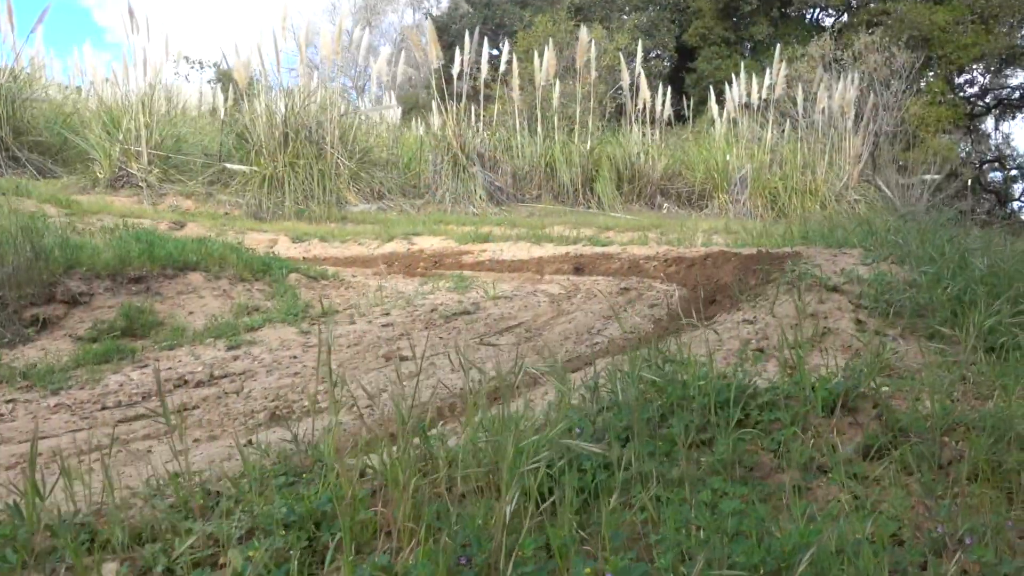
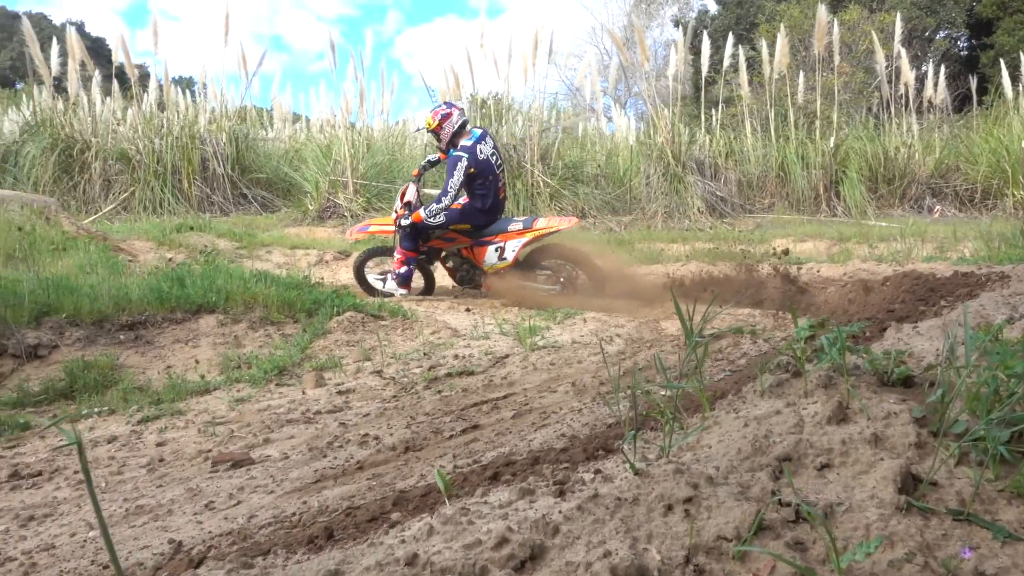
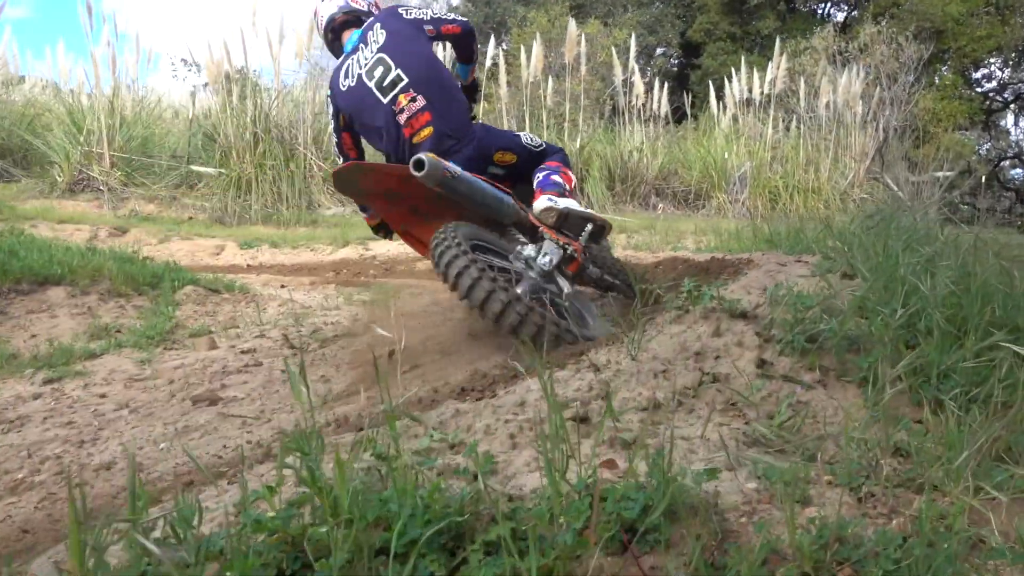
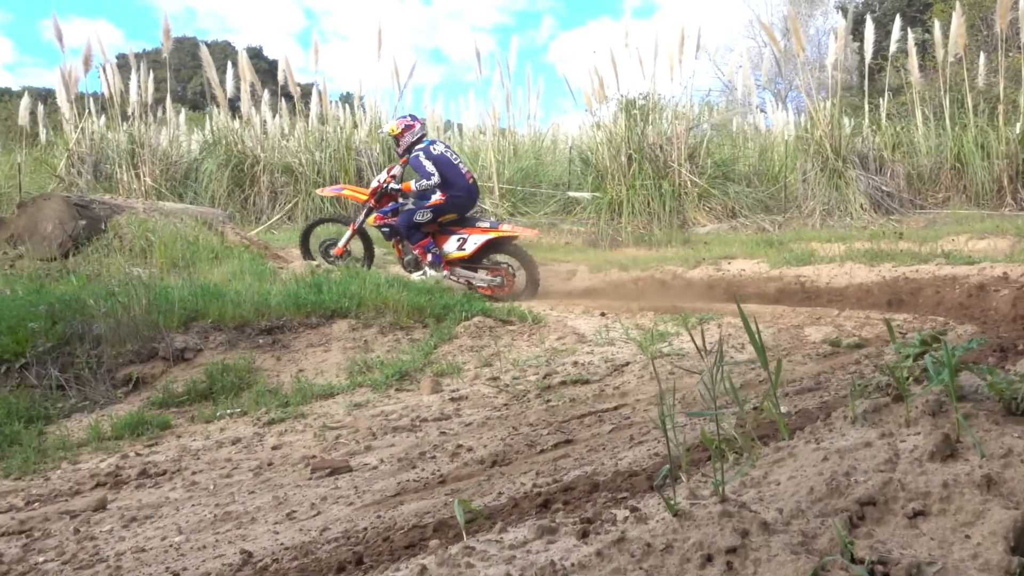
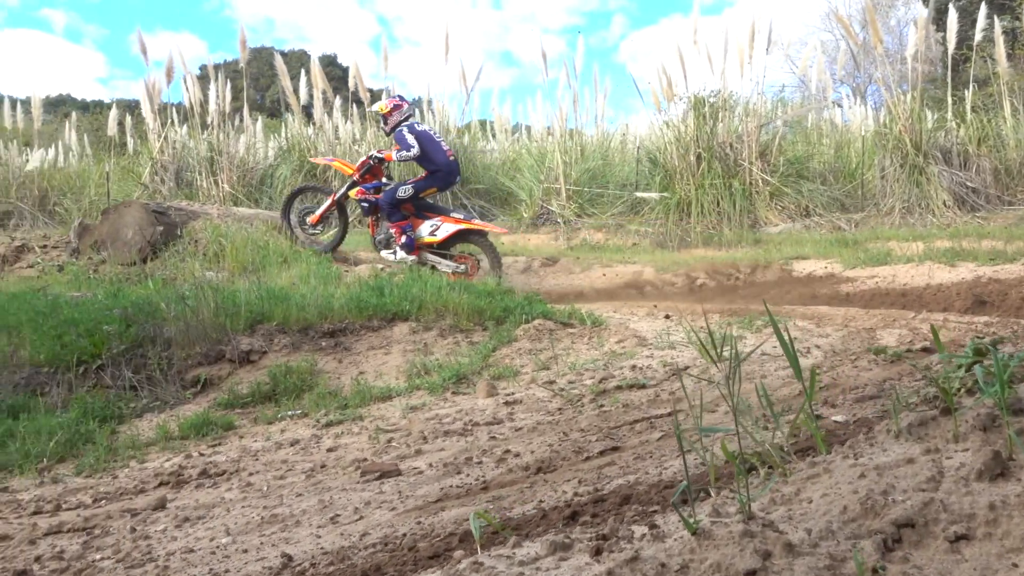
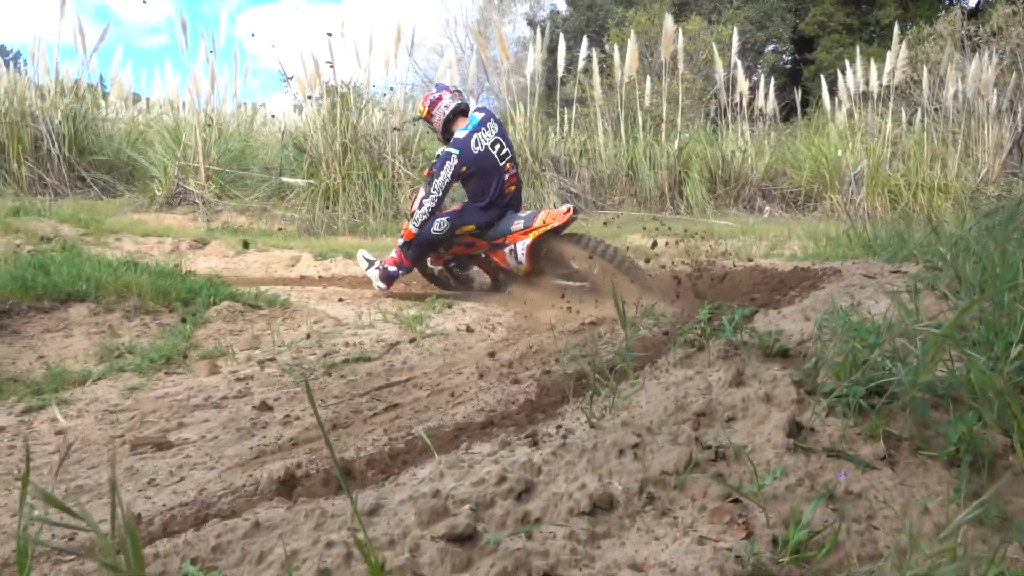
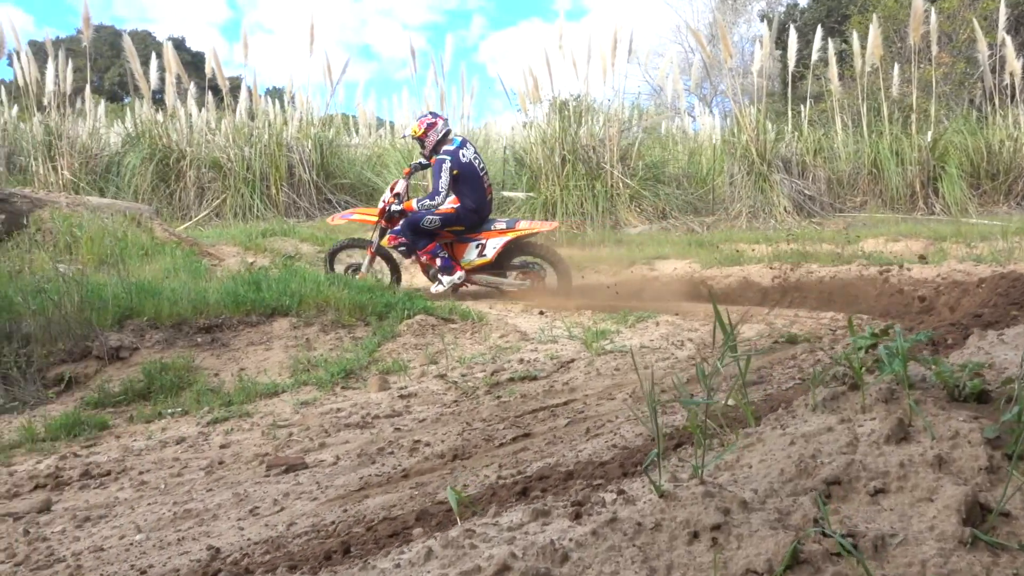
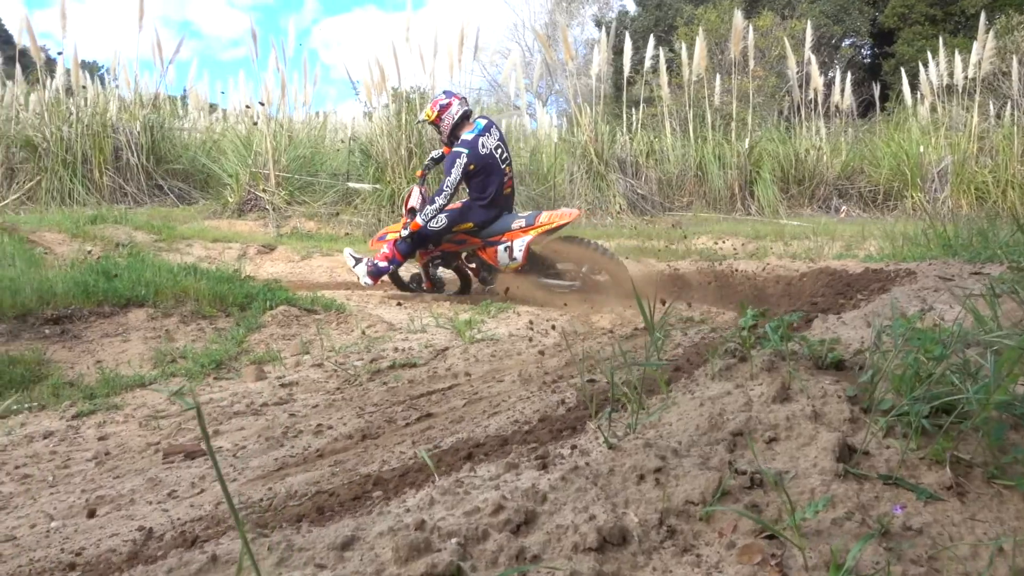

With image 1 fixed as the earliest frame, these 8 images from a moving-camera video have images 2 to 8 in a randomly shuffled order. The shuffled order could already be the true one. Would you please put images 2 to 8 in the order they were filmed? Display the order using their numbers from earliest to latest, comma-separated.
3, 6, 8, 2, 7, 4, 5
